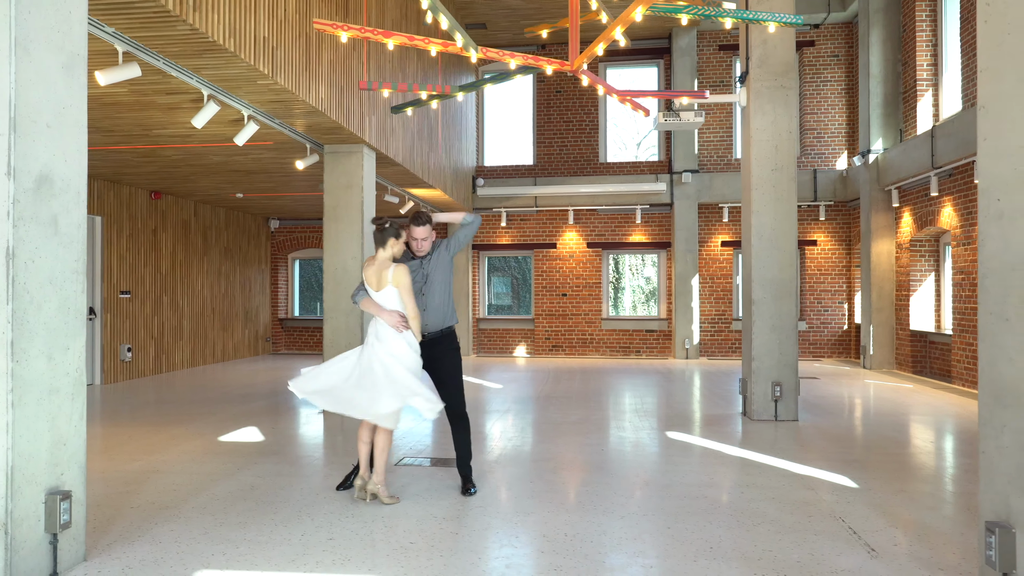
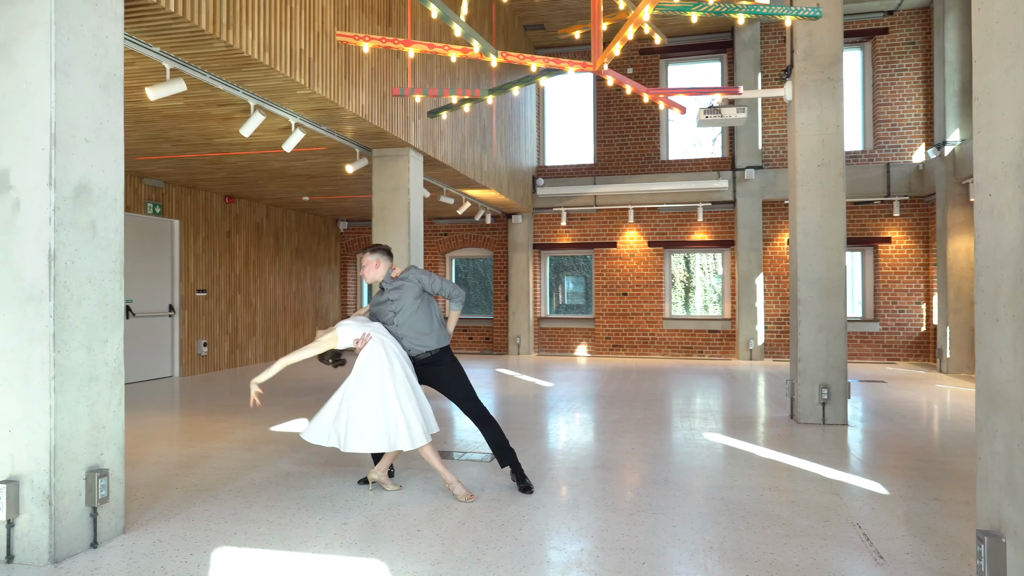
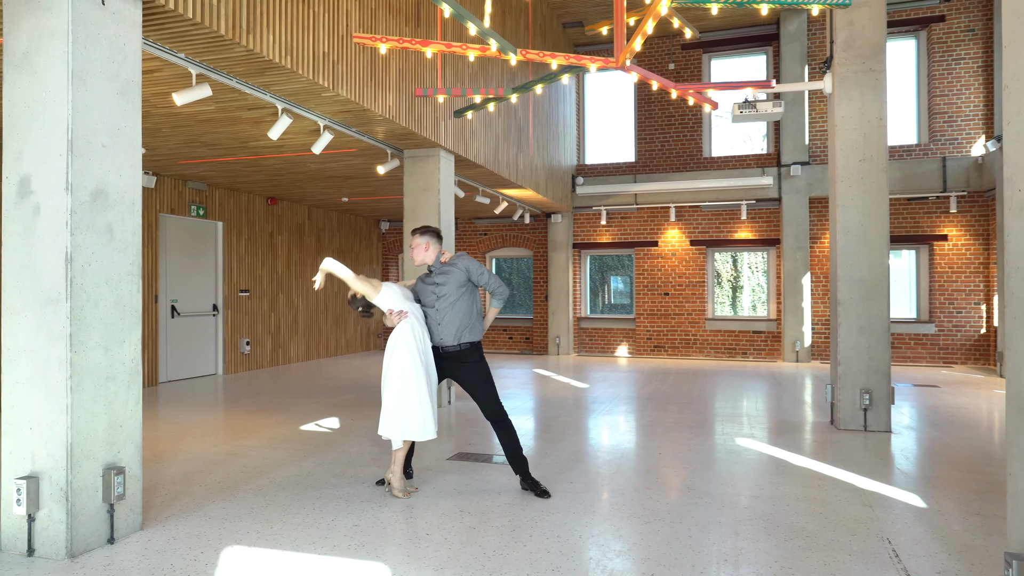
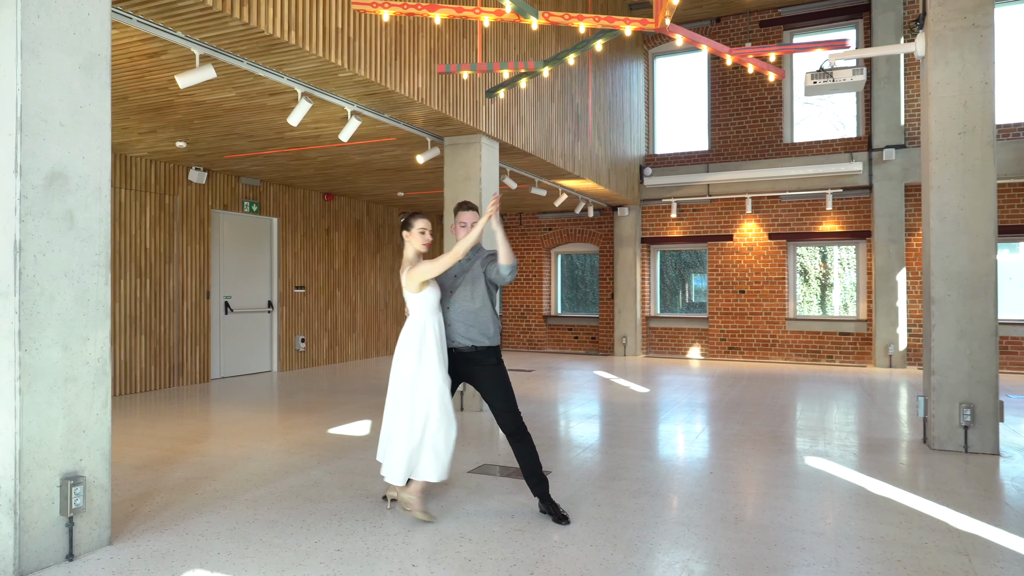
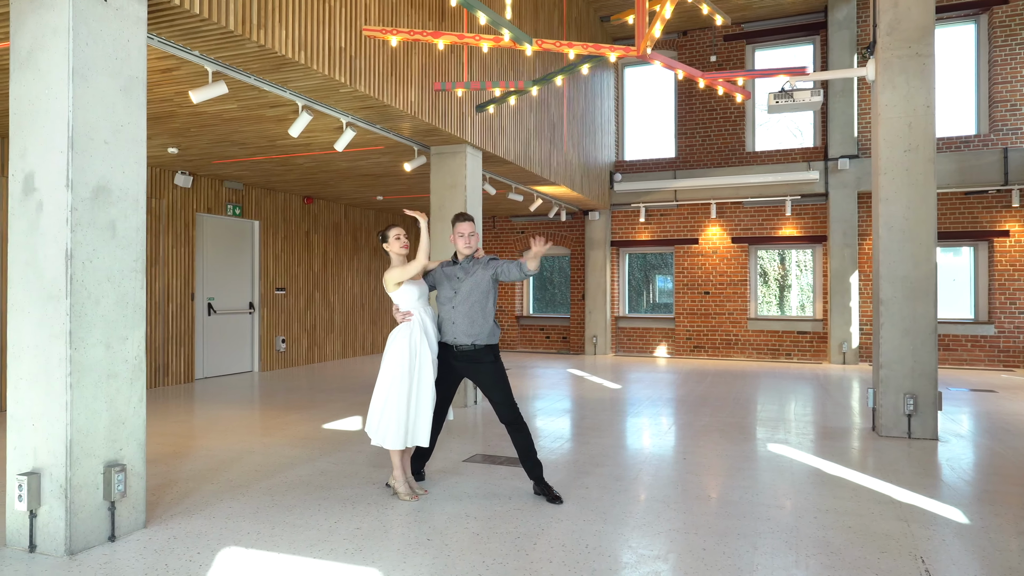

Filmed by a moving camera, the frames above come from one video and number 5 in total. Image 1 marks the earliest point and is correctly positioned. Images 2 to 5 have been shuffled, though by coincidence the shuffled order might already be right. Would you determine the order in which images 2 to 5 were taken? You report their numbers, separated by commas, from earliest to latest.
2, 3, 5, 4
